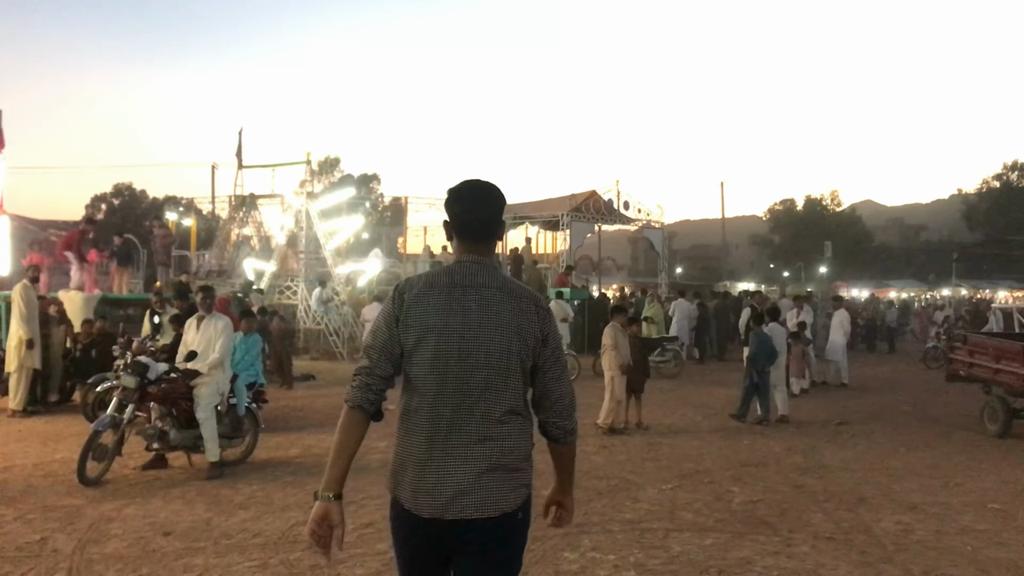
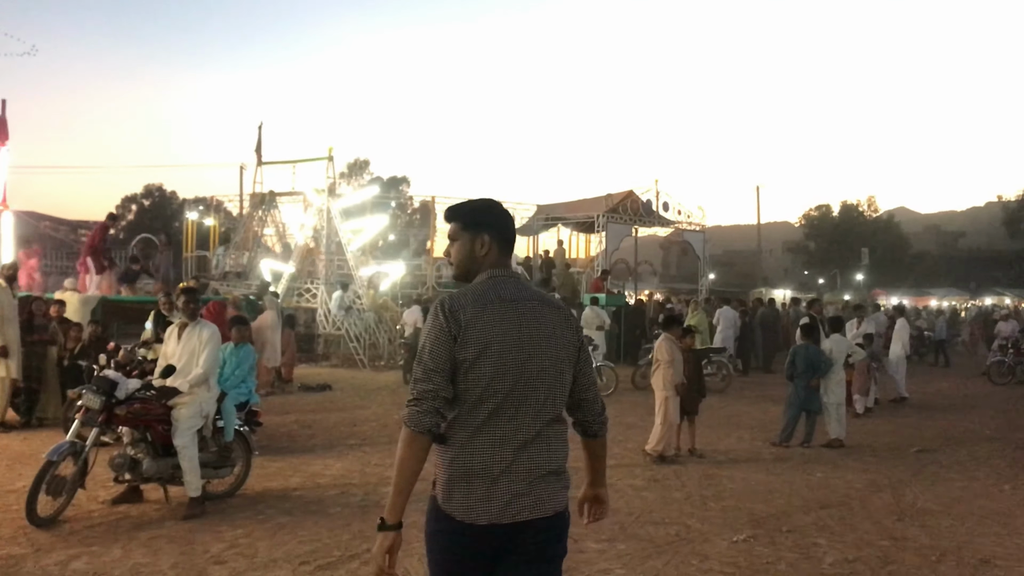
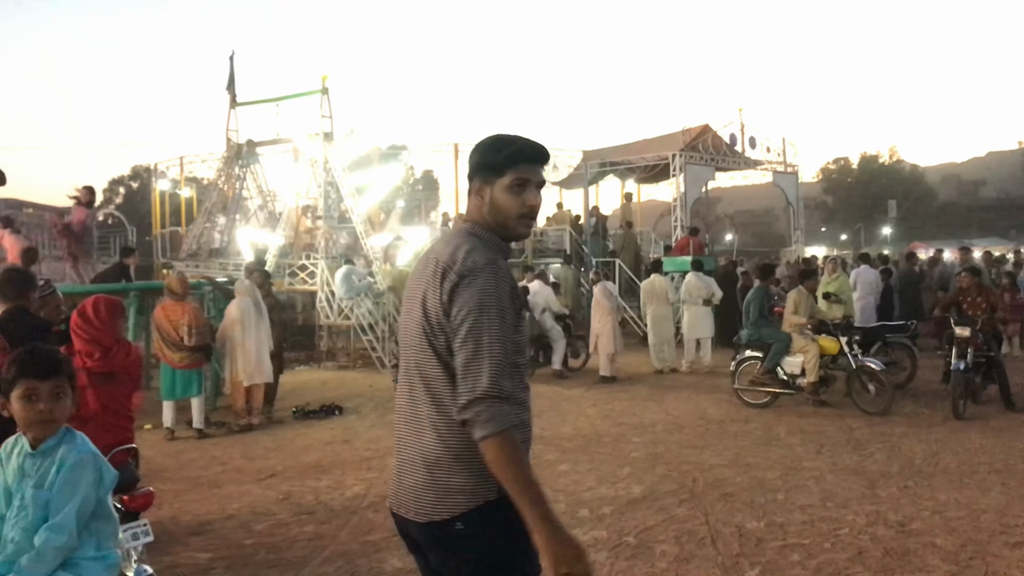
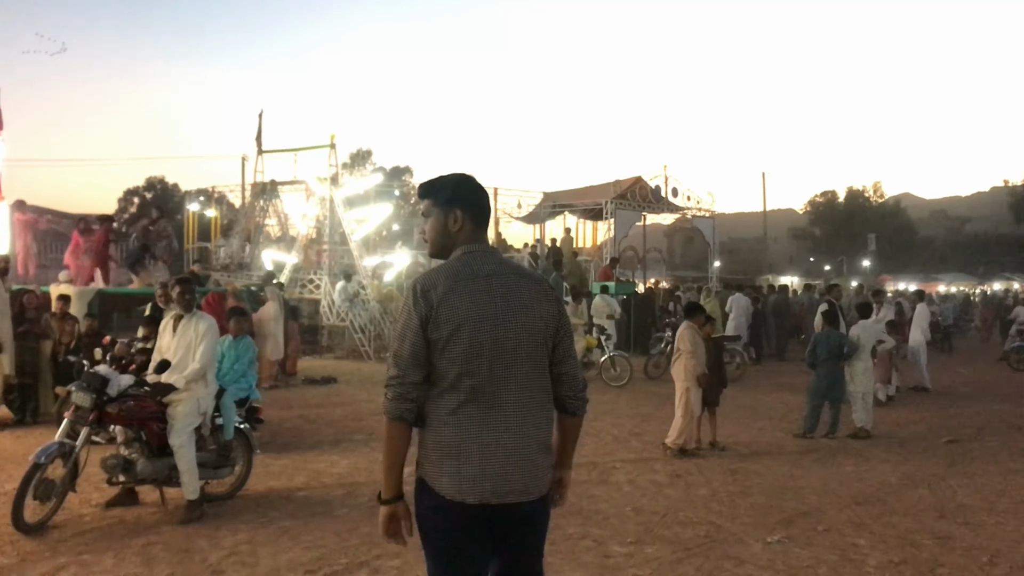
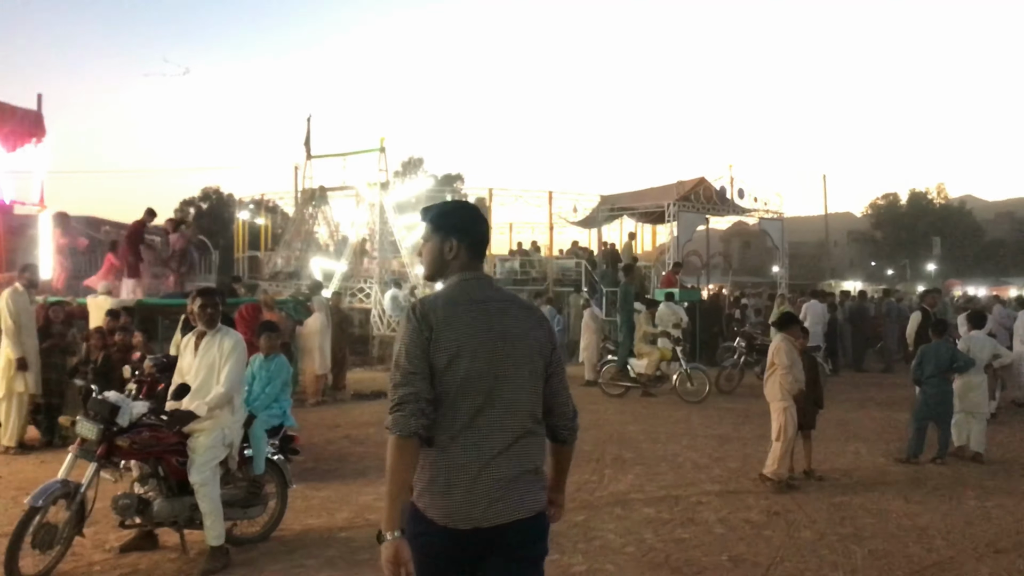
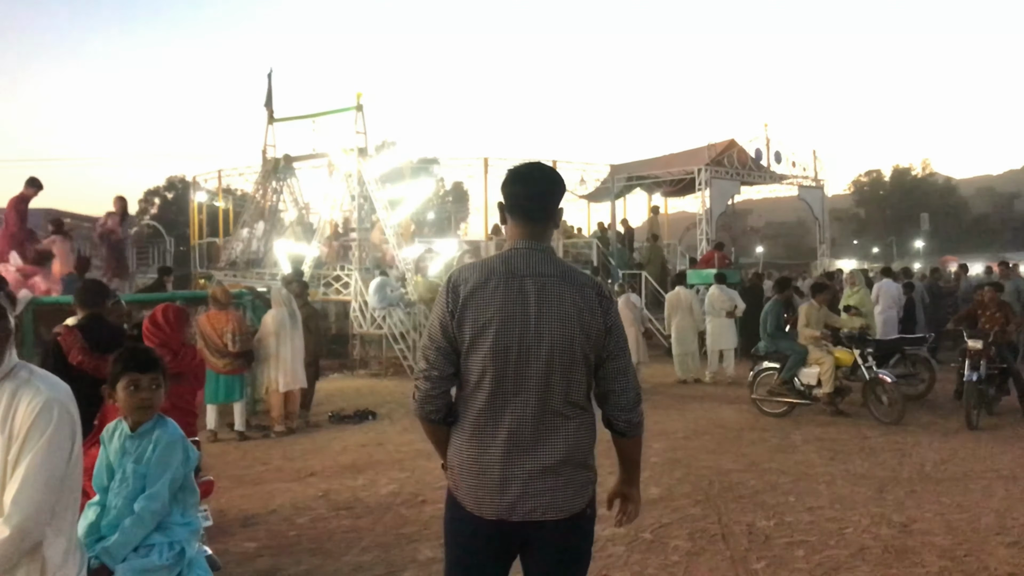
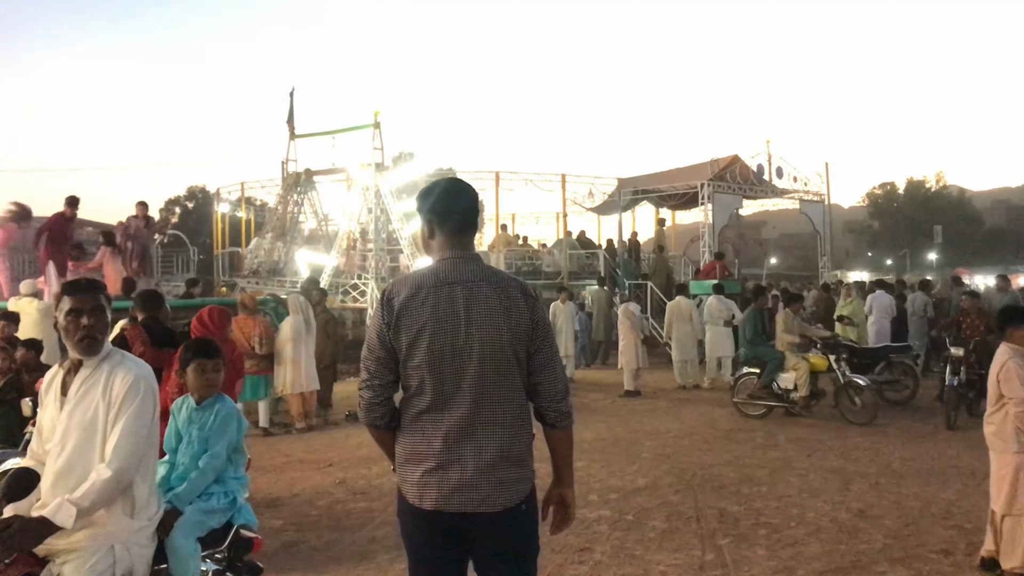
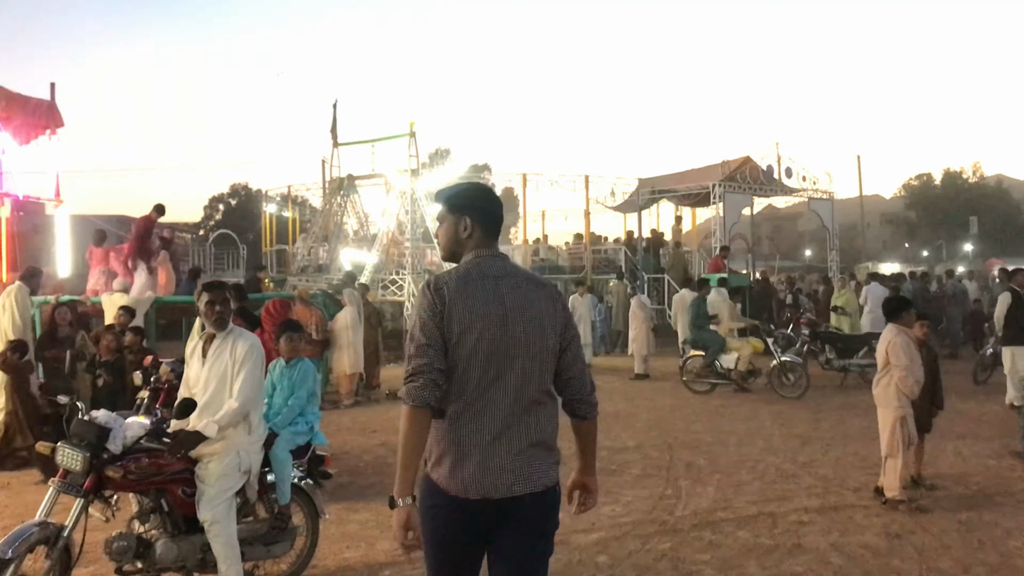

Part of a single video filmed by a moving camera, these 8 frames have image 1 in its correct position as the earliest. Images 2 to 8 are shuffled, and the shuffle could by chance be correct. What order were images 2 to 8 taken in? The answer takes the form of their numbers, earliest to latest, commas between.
2, 4, 5, 8, 7, 6, 3
